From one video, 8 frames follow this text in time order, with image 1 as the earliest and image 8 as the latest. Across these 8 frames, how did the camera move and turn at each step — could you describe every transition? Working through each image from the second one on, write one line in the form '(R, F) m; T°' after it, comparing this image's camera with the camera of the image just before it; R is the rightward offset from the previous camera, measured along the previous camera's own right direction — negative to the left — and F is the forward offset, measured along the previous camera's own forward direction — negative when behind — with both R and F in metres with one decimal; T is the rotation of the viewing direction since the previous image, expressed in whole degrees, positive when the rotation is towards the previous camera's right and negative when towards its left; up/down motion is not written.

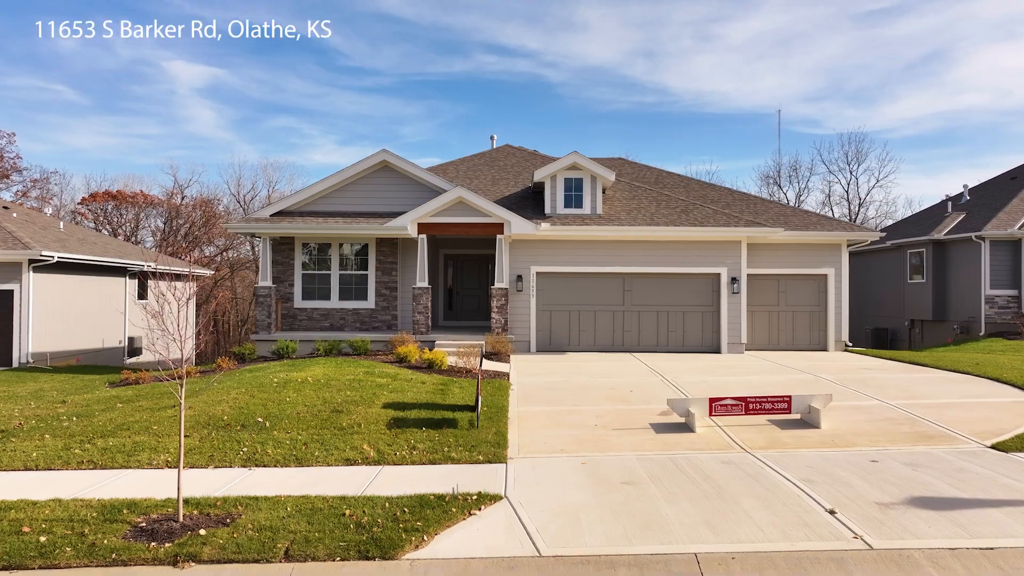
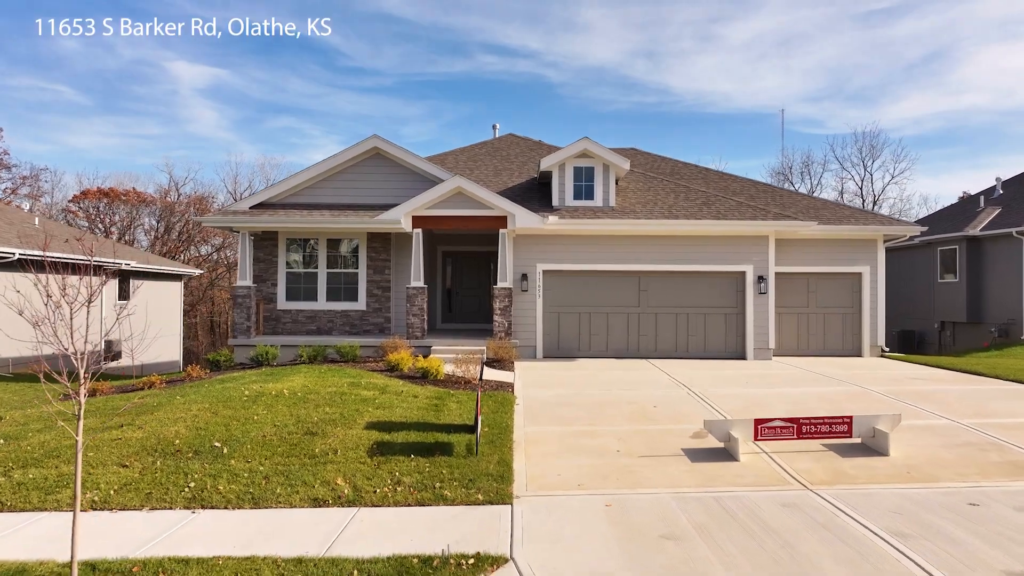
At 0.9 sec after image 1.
(0.0, +1.4) m; 0°
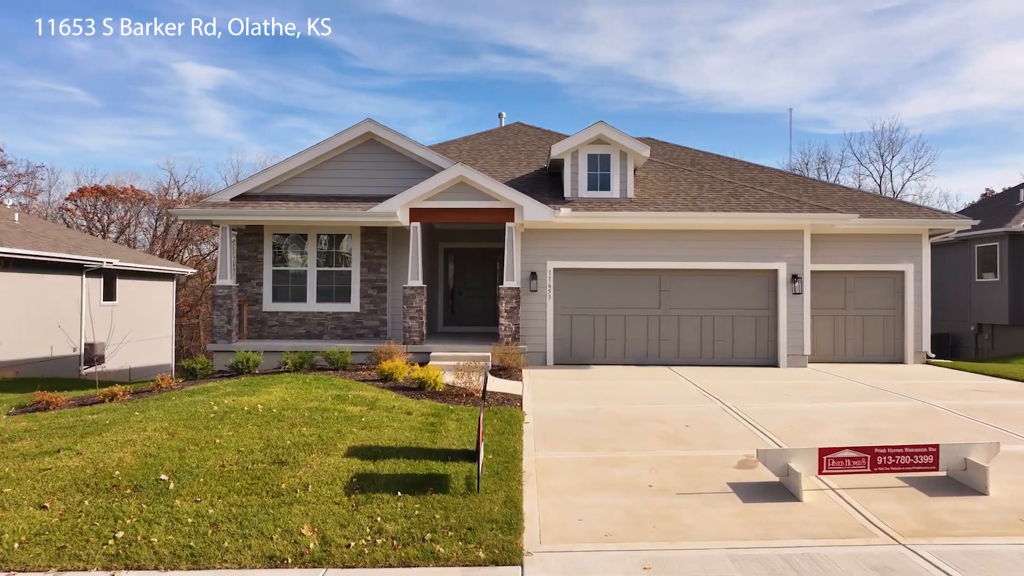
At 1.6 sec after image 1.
(0.0, +1.3) m; -1°
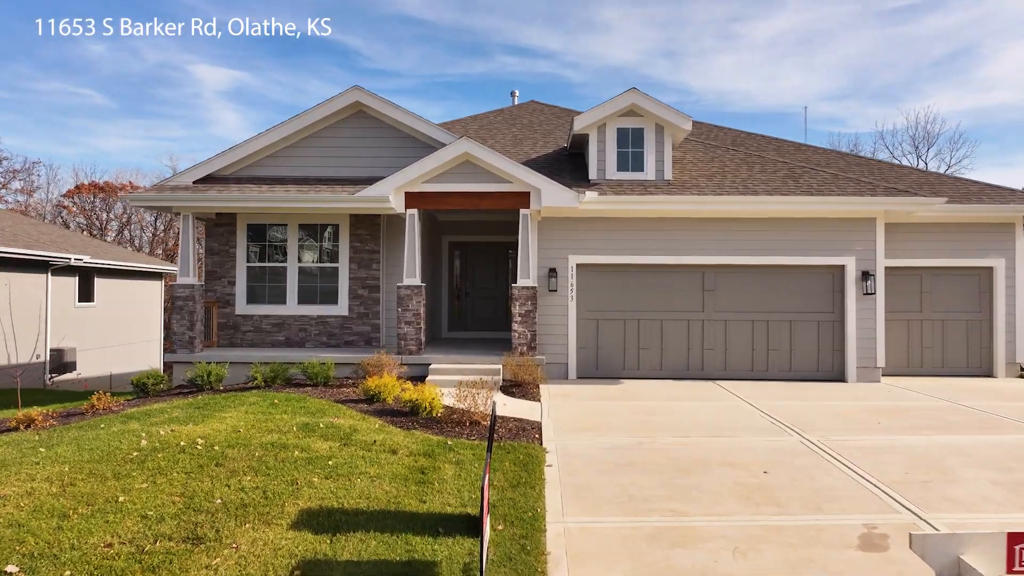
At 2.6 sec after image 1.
(0.0, +2.0) m; -1°
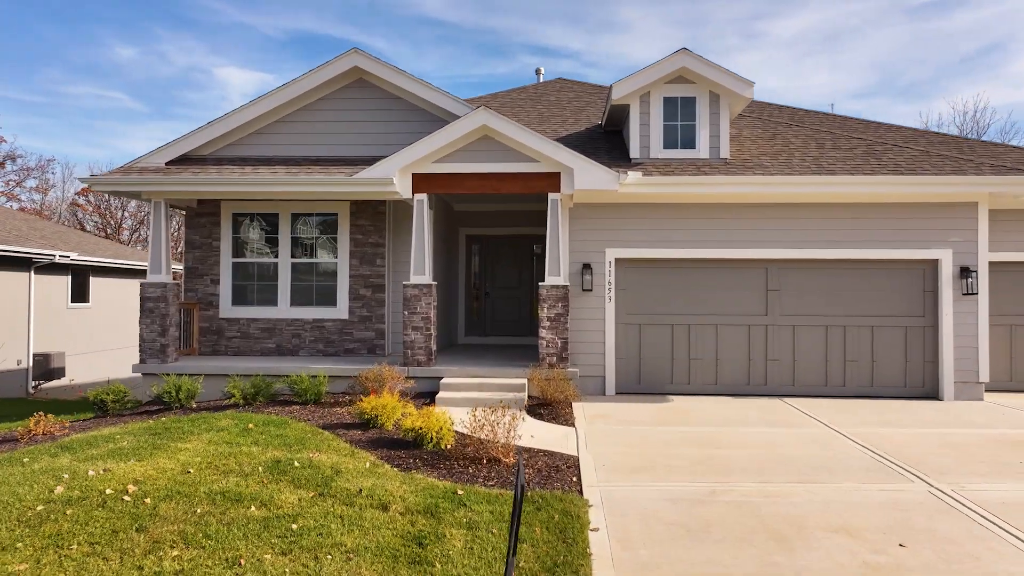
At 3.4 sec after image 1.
(-0.1, +1.6) m; -2°
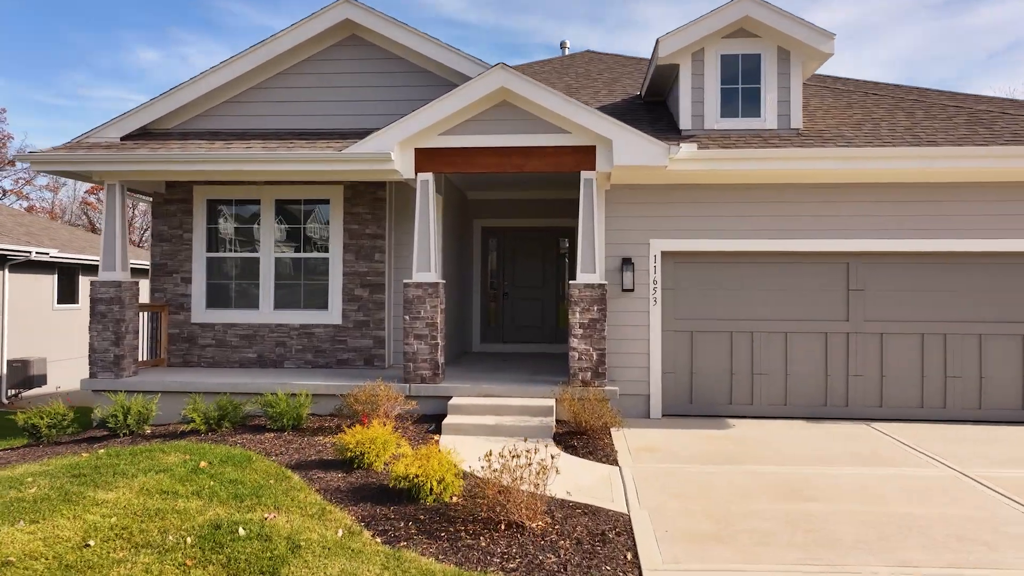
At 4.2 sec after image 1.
(-0.1, +1.6) m; -1°
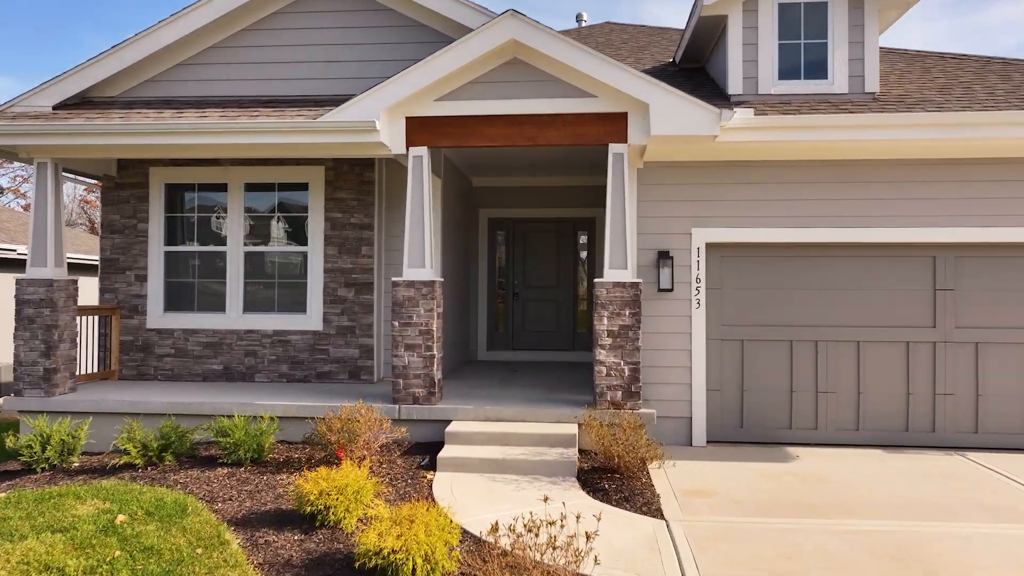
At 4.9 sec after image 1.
(0.0, +1.3) m; -1°
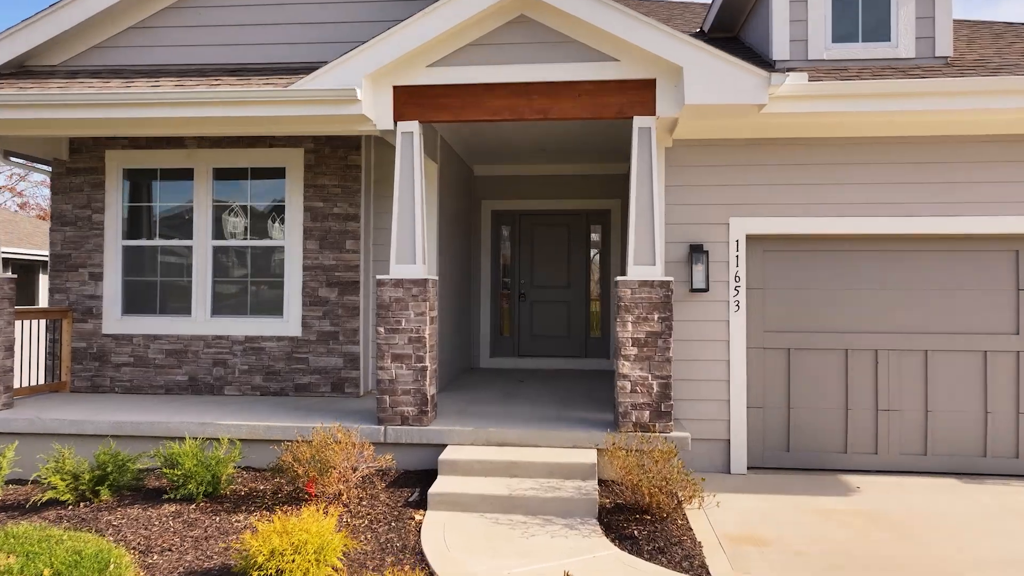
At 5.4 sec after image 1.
(0.0, +0.9) m; 0°
